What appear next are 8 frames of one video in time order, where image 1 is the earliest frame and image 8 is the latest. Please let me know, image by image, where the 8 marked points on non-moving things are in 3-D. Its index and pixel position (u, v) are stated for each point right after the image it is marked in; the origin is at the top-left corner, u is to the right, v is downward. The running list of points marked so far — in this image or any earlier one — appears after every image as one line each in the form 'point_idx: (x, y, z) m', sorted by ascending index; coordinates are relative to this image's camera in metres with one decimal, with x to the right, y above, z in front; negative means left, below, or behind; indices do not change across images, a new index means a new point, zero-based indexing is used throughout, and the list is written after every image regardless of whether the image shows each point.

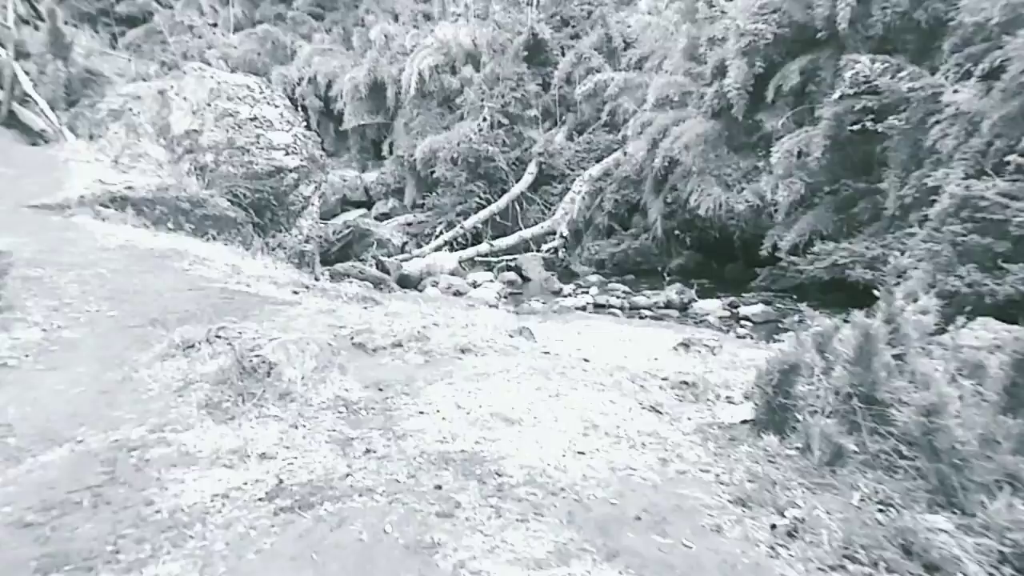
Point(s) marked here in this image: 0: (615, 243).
0: (+2.8, +1.5, +15.4) m
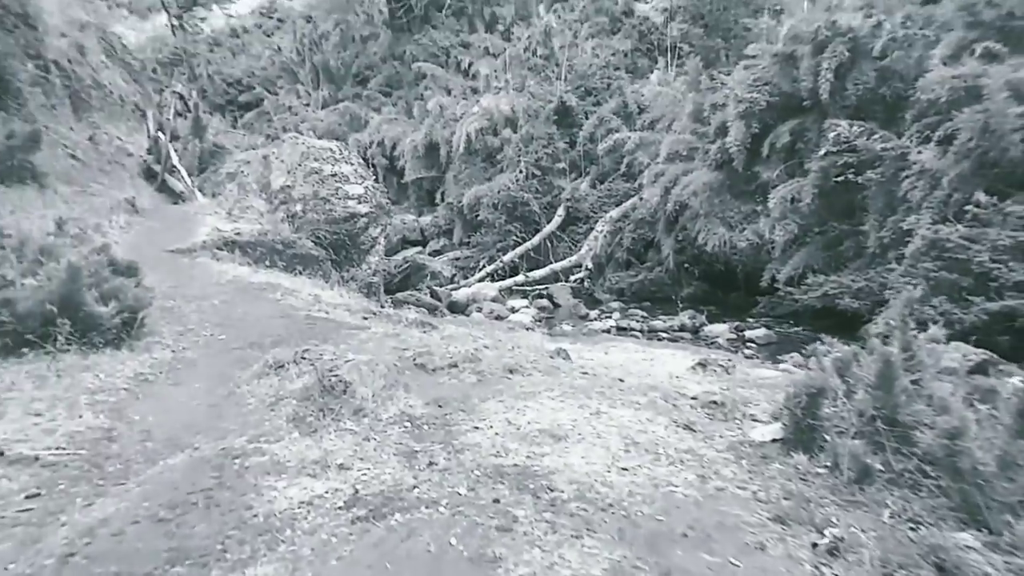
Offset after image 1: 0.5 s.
0: (+2.6, +0.3, +15.9) m
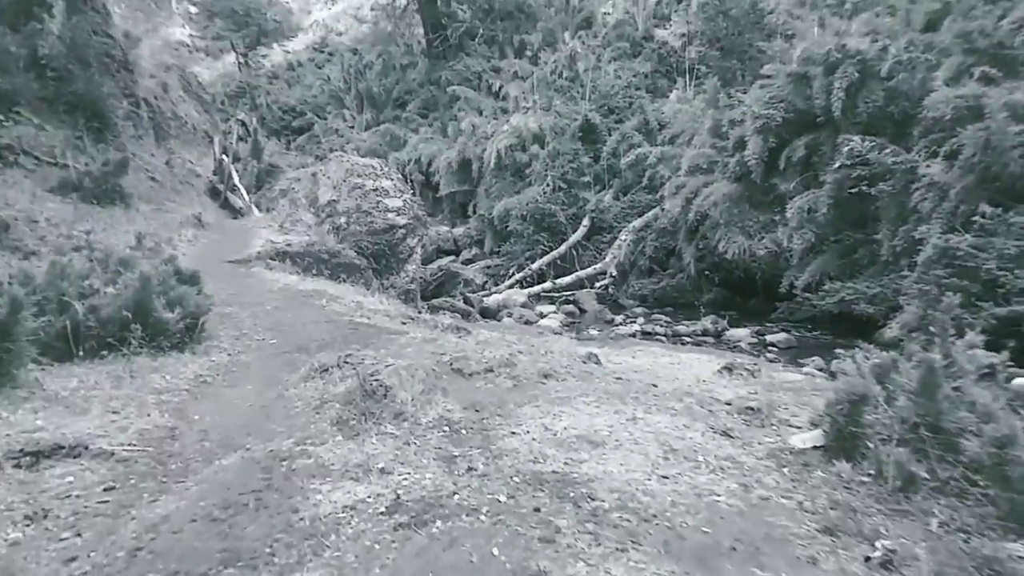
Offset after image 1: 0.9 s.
0: (+3.1, +0.1, +15.9) m
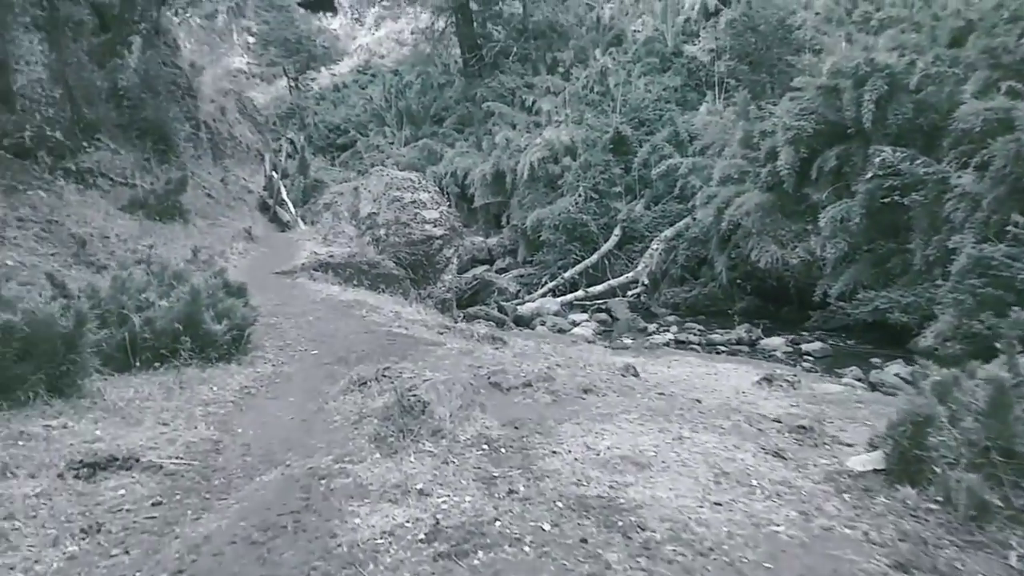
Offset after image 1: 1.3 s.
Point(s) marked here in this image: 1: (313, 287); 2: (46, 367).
0: (+3.7, 0.0, +15.6) m
1: (-2.3, 0.0, +8.5) m
2: (-2.8, -0.5, +4.5) m
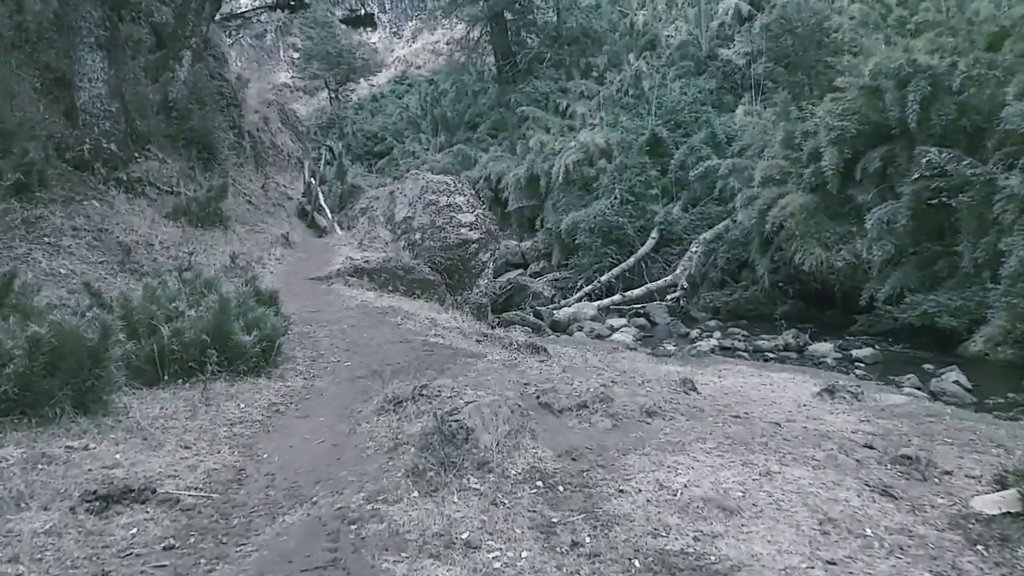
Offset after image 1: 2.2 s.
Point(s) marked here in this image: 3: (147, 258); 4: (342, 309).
0: (+4.4, -0.1, +15.1) m
1: (-1.8, -0.1, +8.2) m
2: (-2.5, -0.5, +4.2) m
3: (-4.2, +0.3, +8.4) m
4: (-1.7, -0.2, +7.2) m
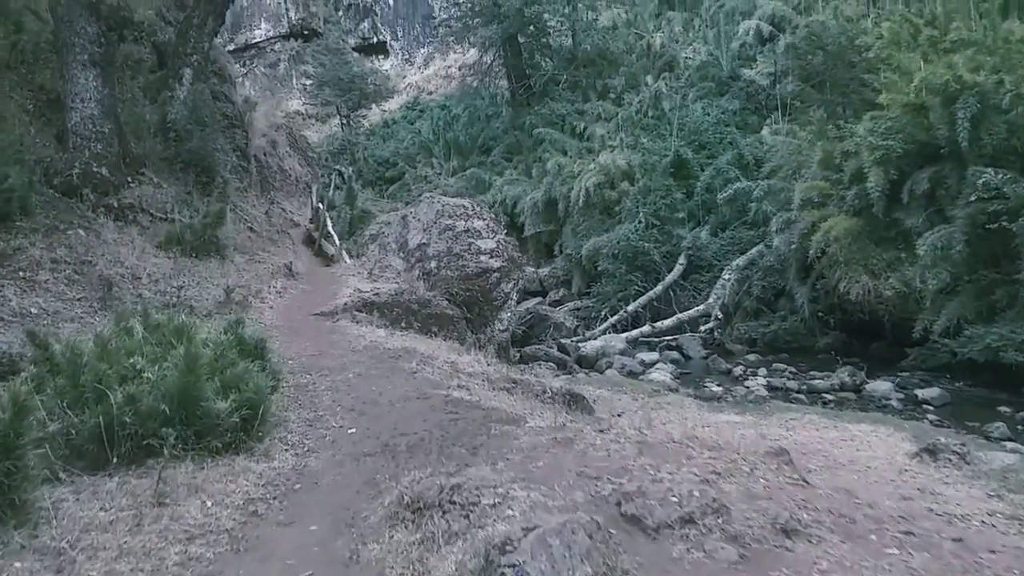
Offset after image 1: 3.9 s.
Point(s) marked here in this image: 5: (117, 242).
0: (+4.8, -0.7, +14.0) m
1: (-1.6, -0.4, +7.3) m
2: (-2.3, -0.8, +3.3) m
3: (-3.9, 0.0, +7.6) m
4: (-1.4, -0.5, +6.3) m
5: (-4.6, +0.5, +8.6) m
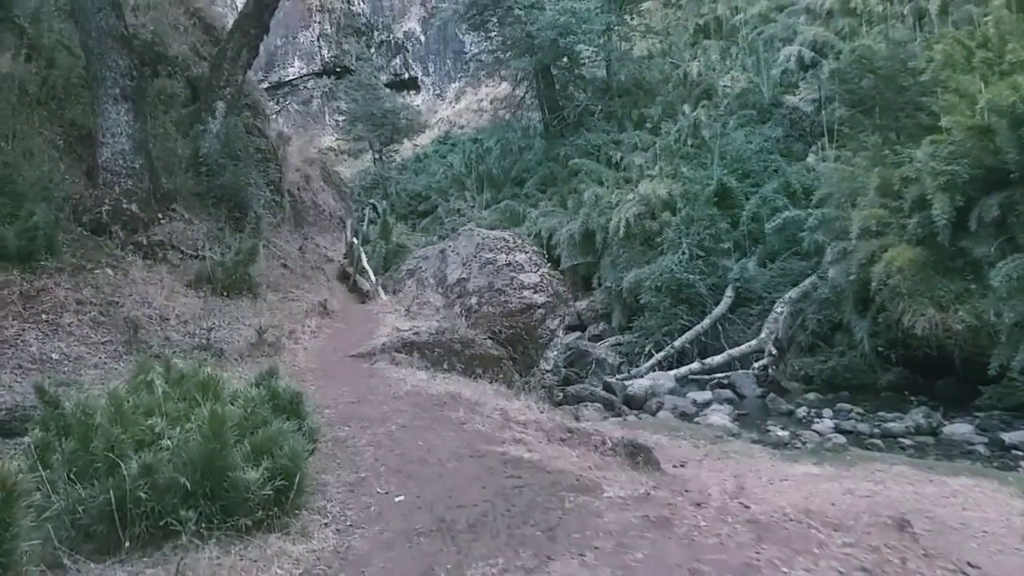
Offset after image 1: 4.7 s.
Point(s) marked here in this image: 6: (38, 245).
0: (+5.5, -1.3, +13.2) m
1: (-1.1, -0.8, +6.8) m
2: (-2.0, -1.0, +2.8) m
3: (-3.5, -0.4, +7.2) m
4: (-1.0, -0.9, +5.8) m
5: (-4.1, +0.1, +8.3) m
6: (-4.7, +0.4, +7.4) m
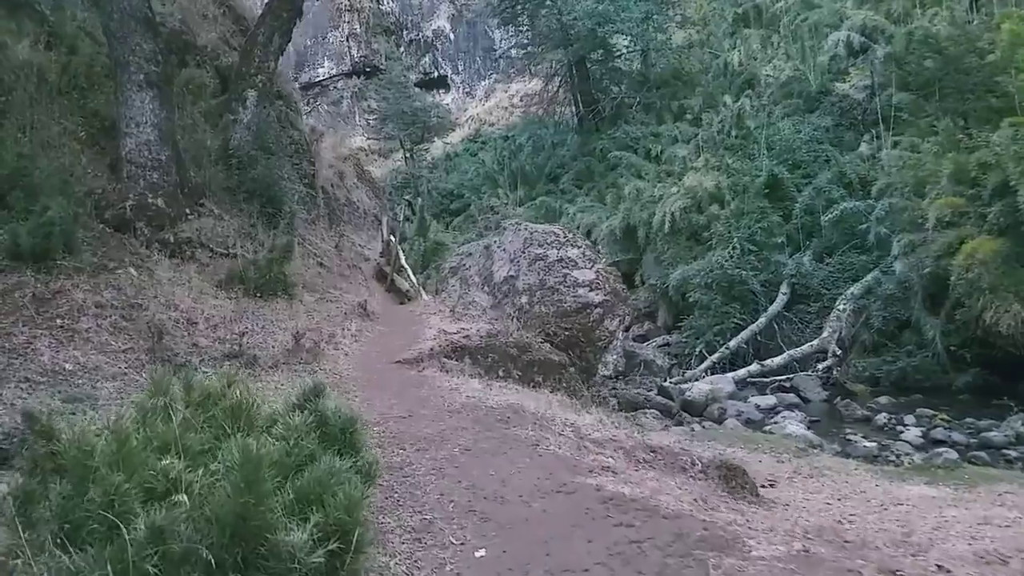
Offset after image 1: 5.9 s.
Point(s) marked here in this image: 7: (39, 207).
0: (+6.3, -1.2, +12.3) m
1: (-0.6, -0.8, +6.1) m
2: (-1.6, -1.0, +2.1) m
3: (-2.9, -0.5, +6.6) m
4: (-0.5, -0.8, +5.1) m
5: (-3.5, +0.1, +7.7) m
6: (-4.2, +0.4, +6.9) m
7: (-4.4, +0.7, +7.0) m
